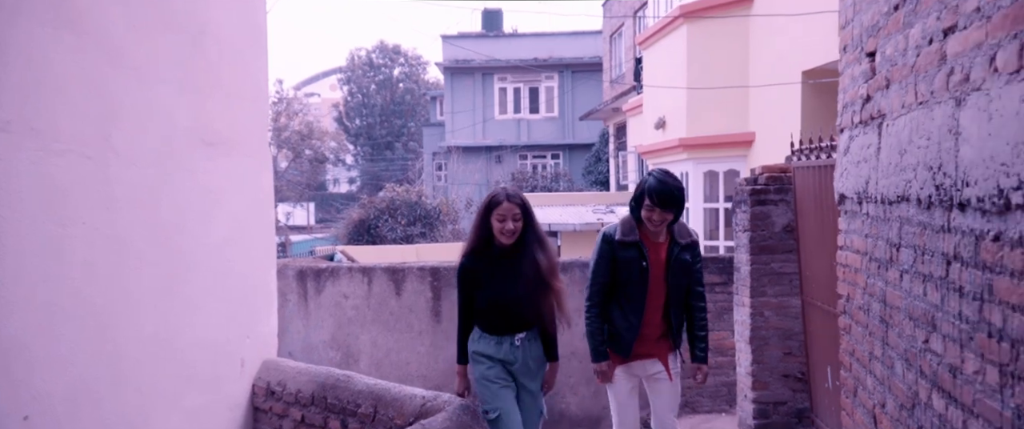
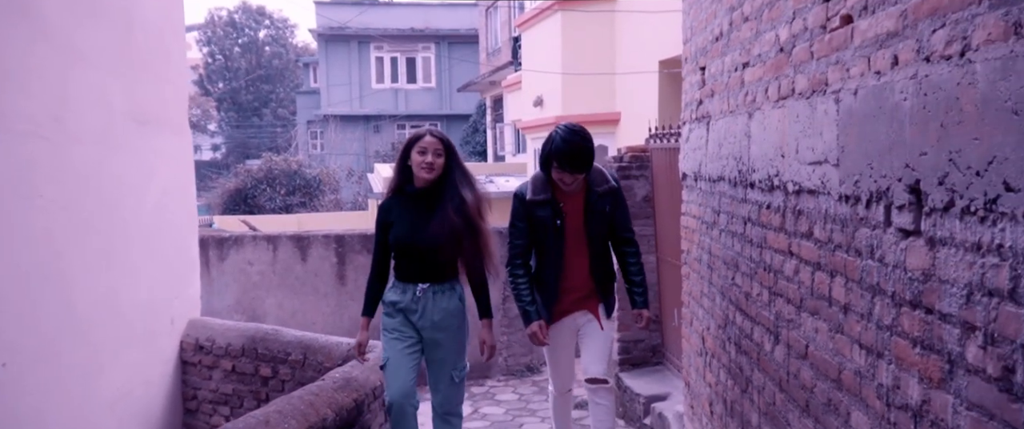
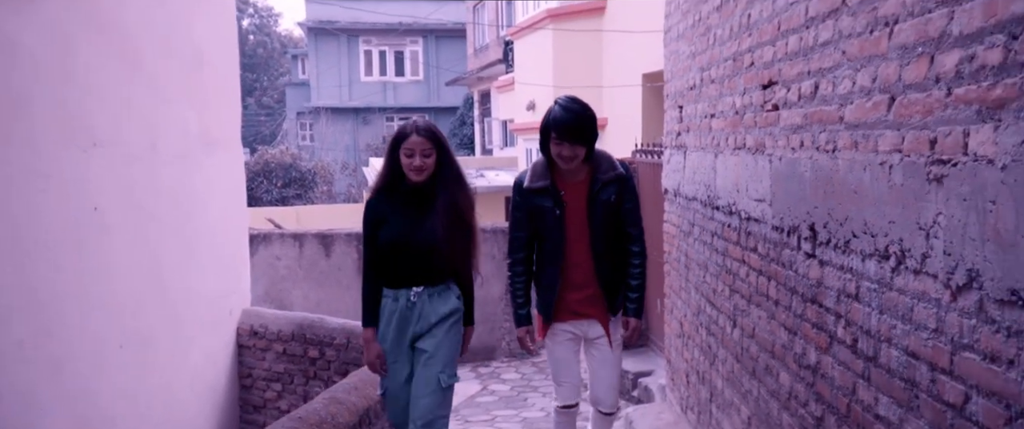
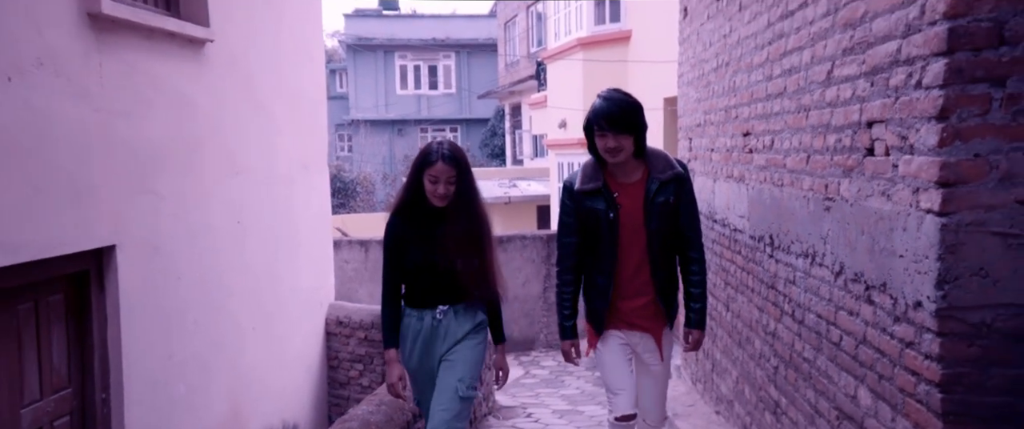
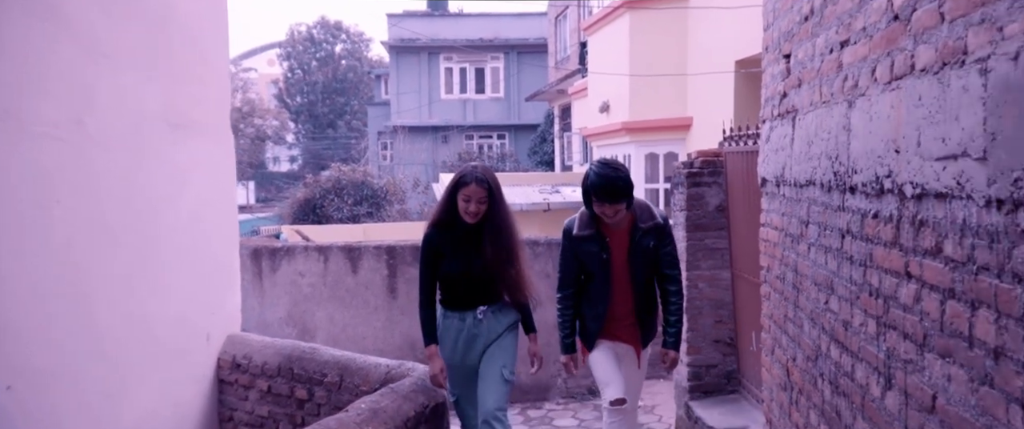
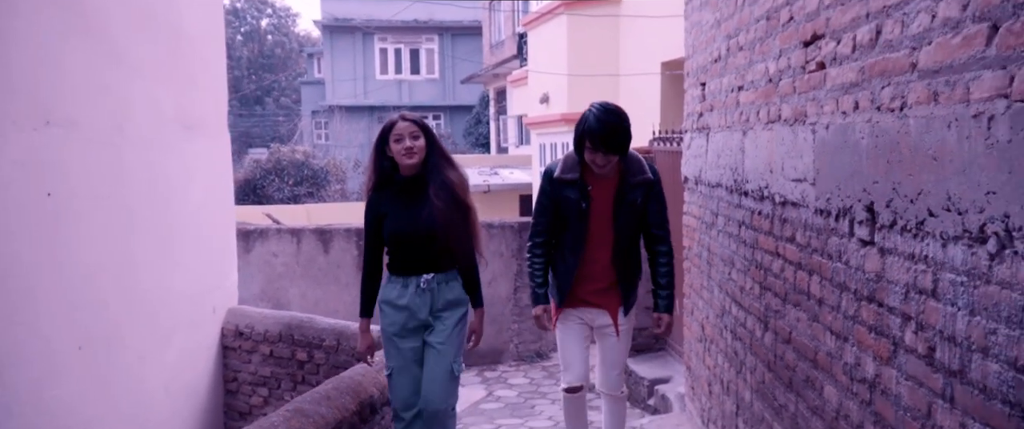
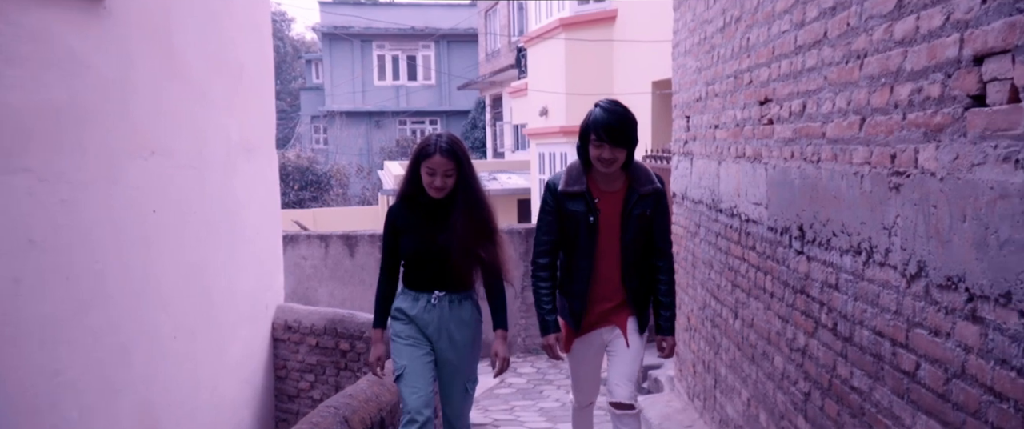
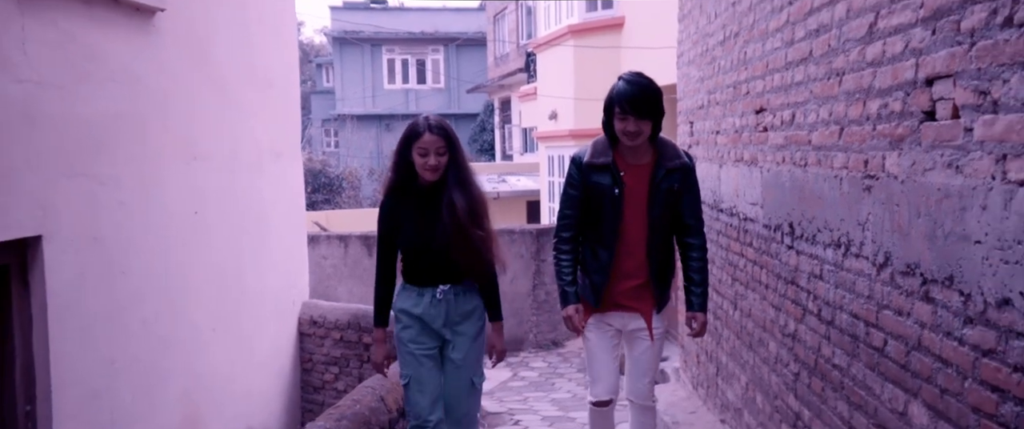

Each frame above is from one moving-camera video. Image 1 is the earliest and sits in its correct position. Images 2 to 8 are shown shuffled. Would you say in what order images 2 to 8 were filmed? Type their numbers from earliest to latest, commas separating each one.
5, 2, 6, 3, 7, 8, 4
